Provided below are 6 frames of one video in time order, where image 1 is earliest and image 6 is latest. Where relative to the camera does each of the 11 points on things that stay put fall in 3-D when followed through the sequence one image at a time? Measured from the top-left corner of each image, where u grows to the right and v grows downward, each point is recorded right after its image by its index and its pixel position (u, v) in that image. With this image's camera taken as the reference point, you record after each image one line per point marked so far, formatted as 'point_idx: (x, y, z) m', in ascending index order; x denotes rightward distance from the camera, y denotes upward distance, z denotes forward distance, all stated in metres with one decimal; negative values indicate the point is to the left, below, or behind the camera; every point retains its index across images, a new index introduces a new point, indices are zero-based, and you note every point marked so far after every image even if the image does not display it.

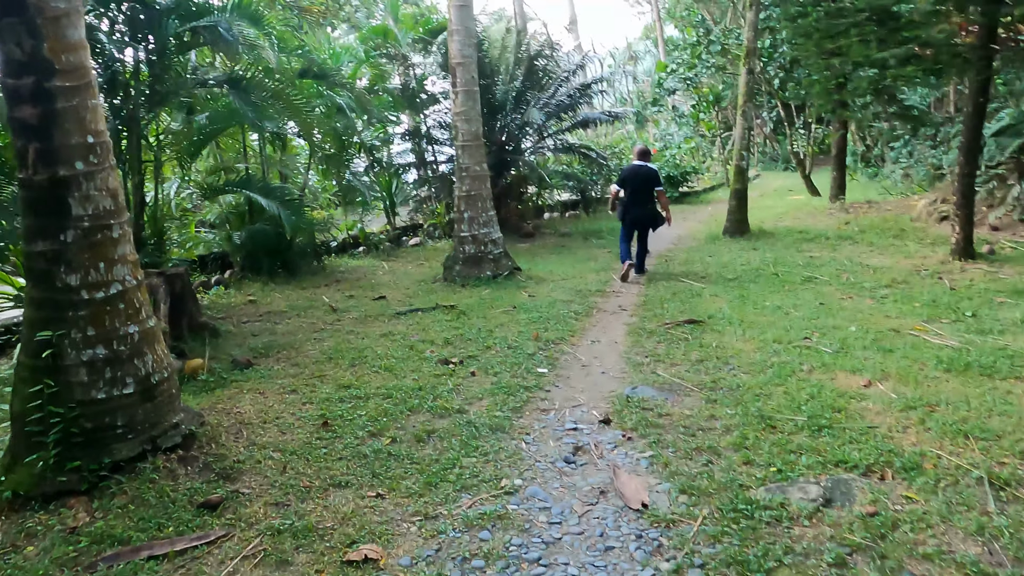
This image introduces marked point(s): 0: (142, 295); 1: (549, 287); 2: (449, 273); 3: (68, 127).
0: (-1.6, 0.0, +2.9) m
1: (+0.4, 0.0, +6.4) m
2: (-0.6, +0.2, +6.7) m
3: (-1.7, +0.6, +2.6) m
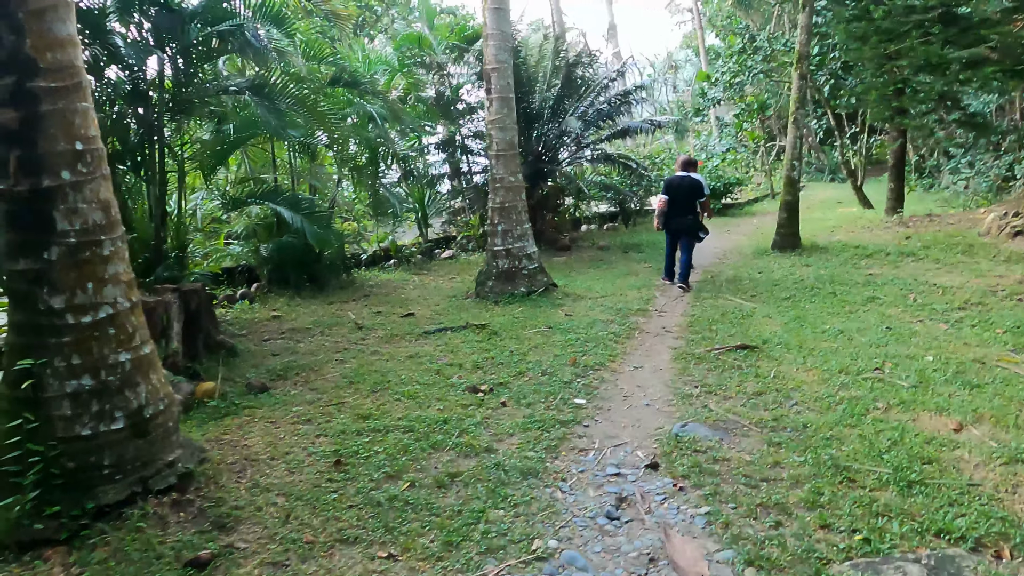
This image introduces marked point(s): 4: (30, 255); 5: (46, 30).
0: (-1.5, -0.1, +2.6) m
1: (+0.7, -0.2, +6.0) m
2: (-0.3, 0.0, +6.3) m
3: (-1.6, +0.5, +2.3) m
4: (-1.7, +0.1, +2.3) m
5: (-1.6, +0.9, +2.2) m
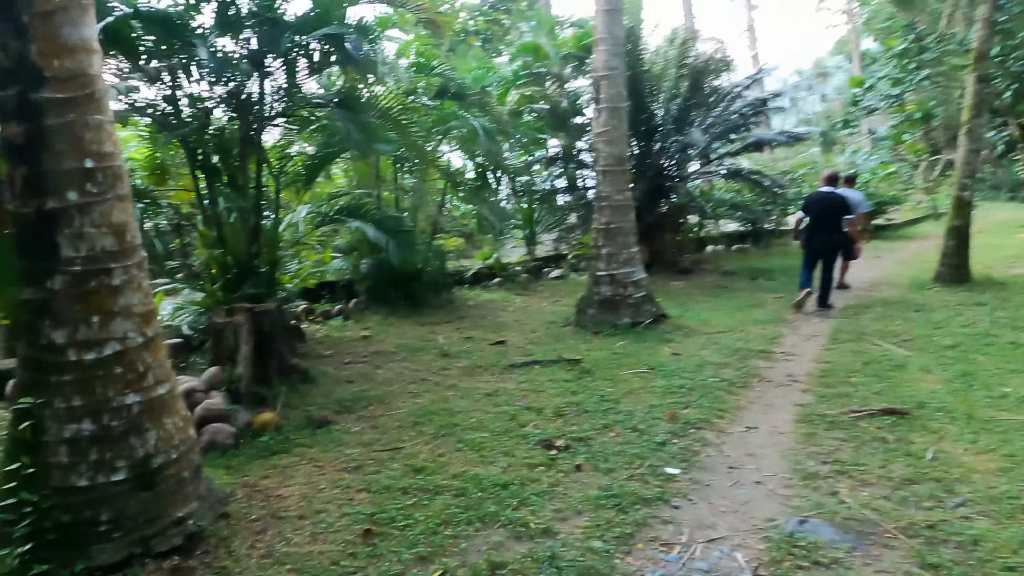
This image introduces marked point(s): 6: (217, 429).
0: (-1.3, -0.2, +2.3) m
1: (+1.5, -0.4, +5.3) m
2: (+0.6, -0.2, +5.8) m
3: (-1.4, +0.4, +2.1) m
4: (-1.5, 0.0, +2.1) m
5: (-1.4, +0.8, +2.0) m
6: (-1.5, -0.7, +3.3) m
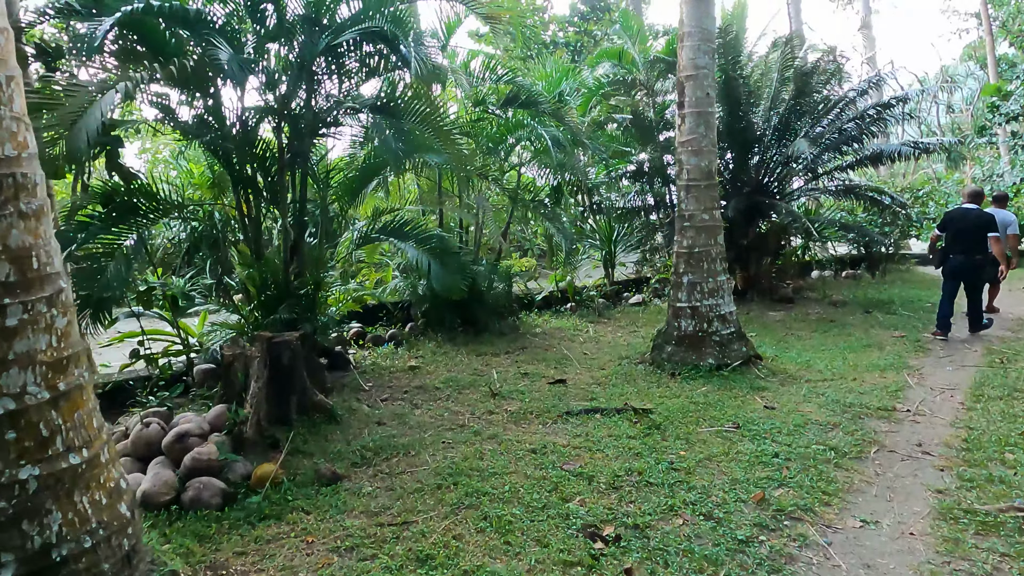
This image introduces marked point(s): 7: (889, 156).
0: (-1.2, -0.3, +1.8) m
1: (+1.9, -0.7, +4.4) m
2: (+1.1, -0.5, +5.0) m
3: (-1.4, +0.3, +1.6) m
4: (-1.5, -0.1, +1.7) m
5: (-1.4, +0.7, +1.6) m
6: (-1.3, -0.8, +2.8) m
7: (+4.6, +1.6, +8.1) m
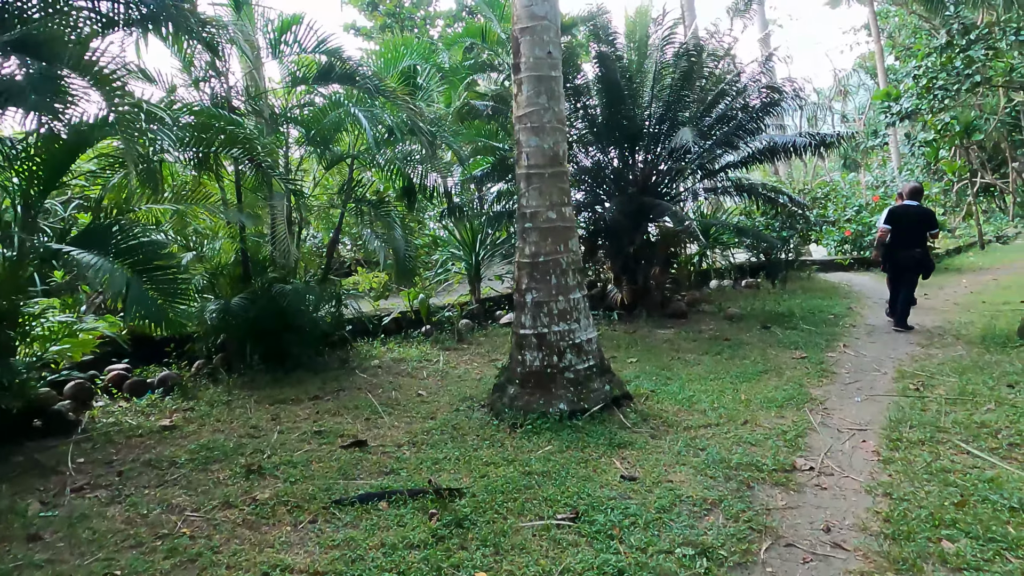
0: (-2.0, -0.5, +0.4) m
1: (+0.8, -0.8, +3.2) m
2: (-0.1, -0.6, +3.8) m
3: (-2.2, +0.2, +0.1) m
4: (-2.3, -0.2, +0.2) m
5: (-2.2, +0.6, +0.1) m
6: (-2.2, -1.0, +1.3) m
7: (+3.0, +1.5, +7.3) m
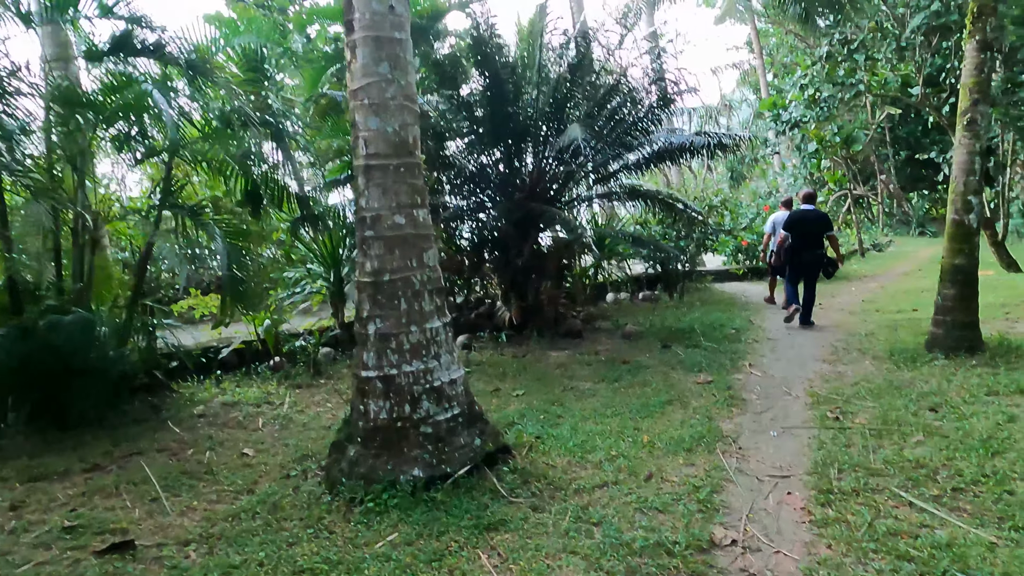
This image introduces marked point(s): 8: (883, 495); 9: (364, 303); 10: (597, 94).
0: (-2.2, -0.5, -0.8) m
1: (+0.2, -0.9, +2.5) m
2: (-0.8, -0.7, +2.9) m
3: (-2.3, +0.1, -1.0) m
4: (-2.4, -0.3, -1.0) m
5: (-2.3, +0.5, -1.0) m
6: (-2.5, -1.1, +0.1) m
7: (+1.7, +1.4, +6.8) m
8: (+1.6, -0.8, +2.8) m
9: (-0.6, -0.1, +2.9) m
10: (+0.8, +1.8, +6.4) m
